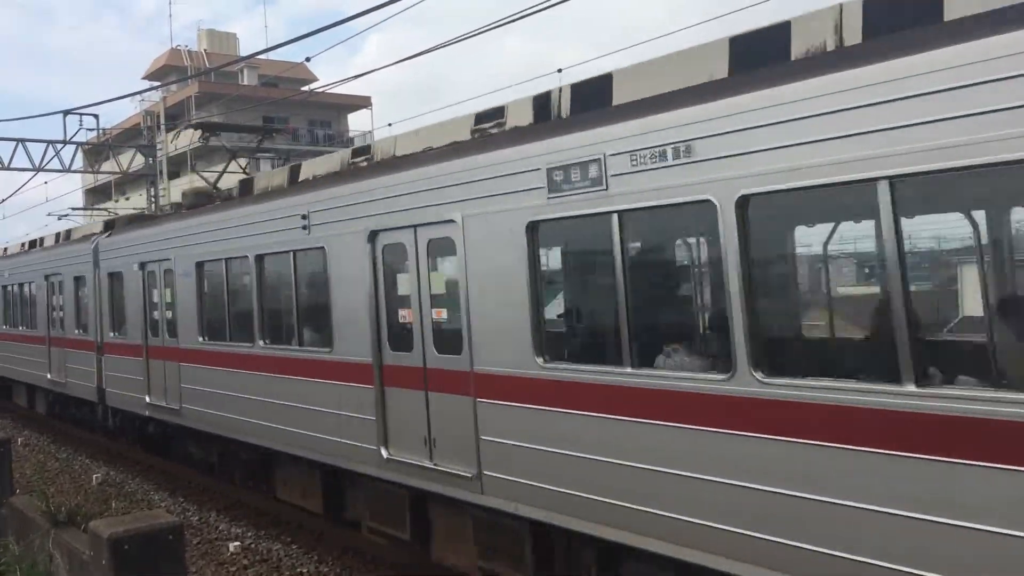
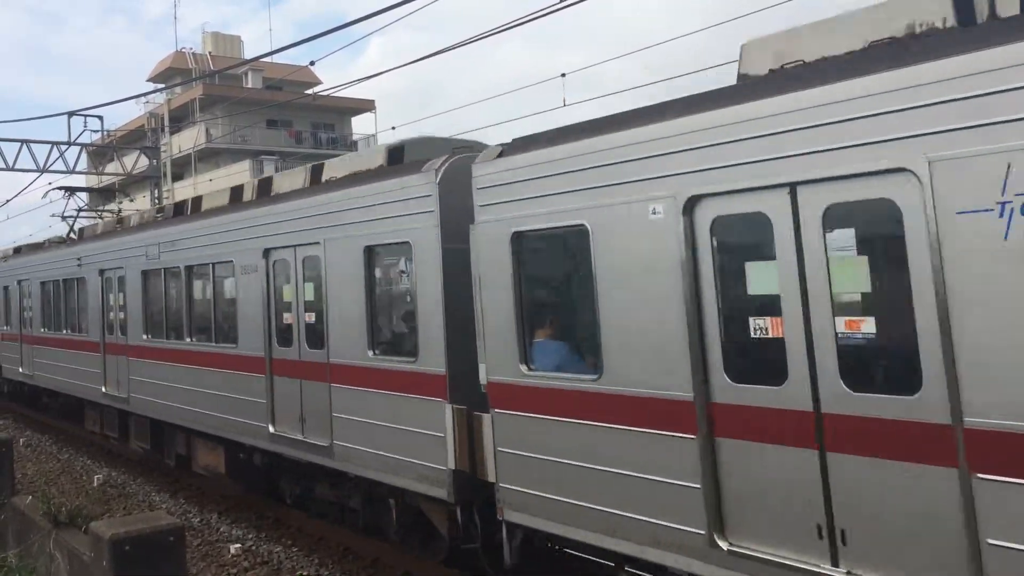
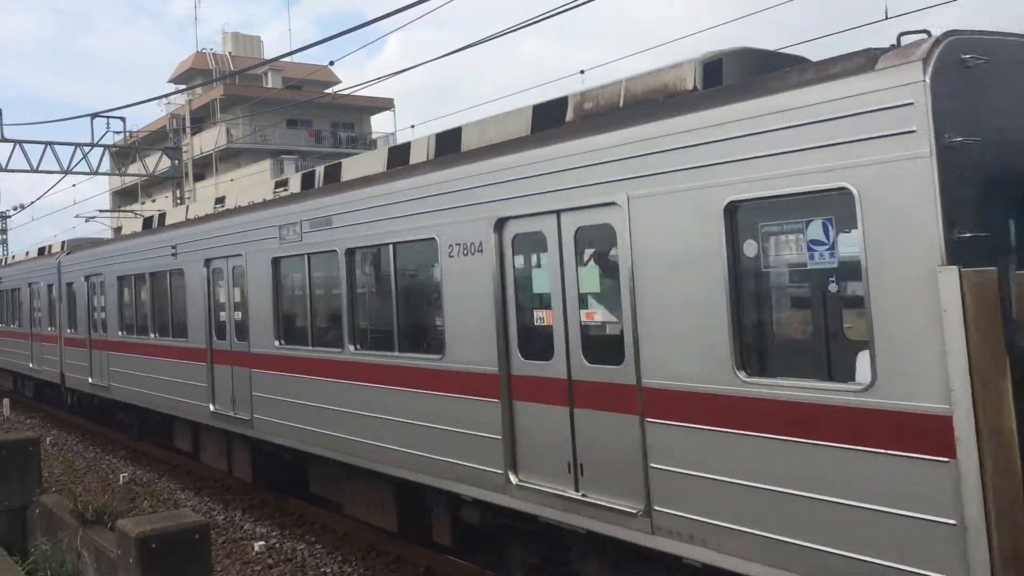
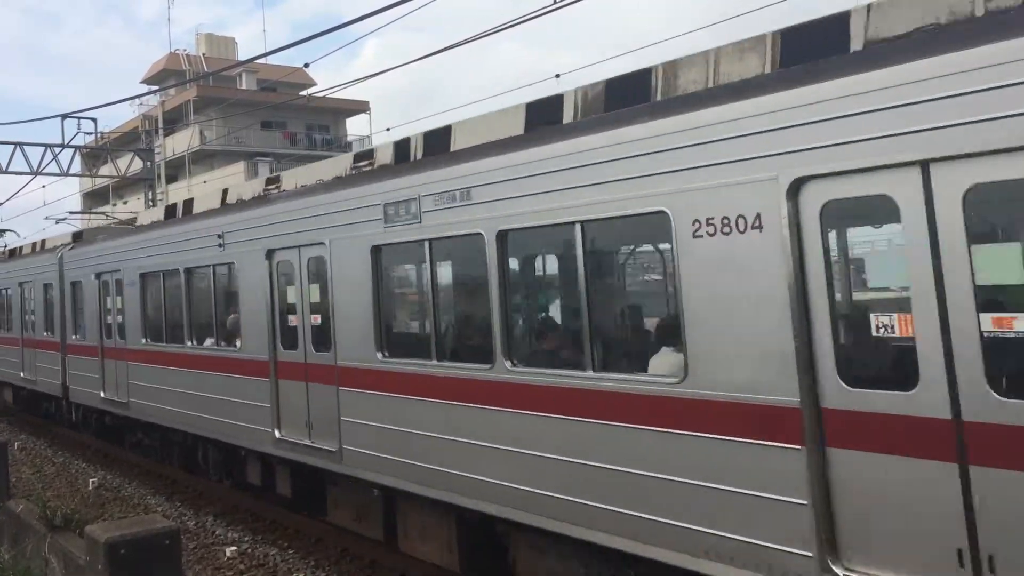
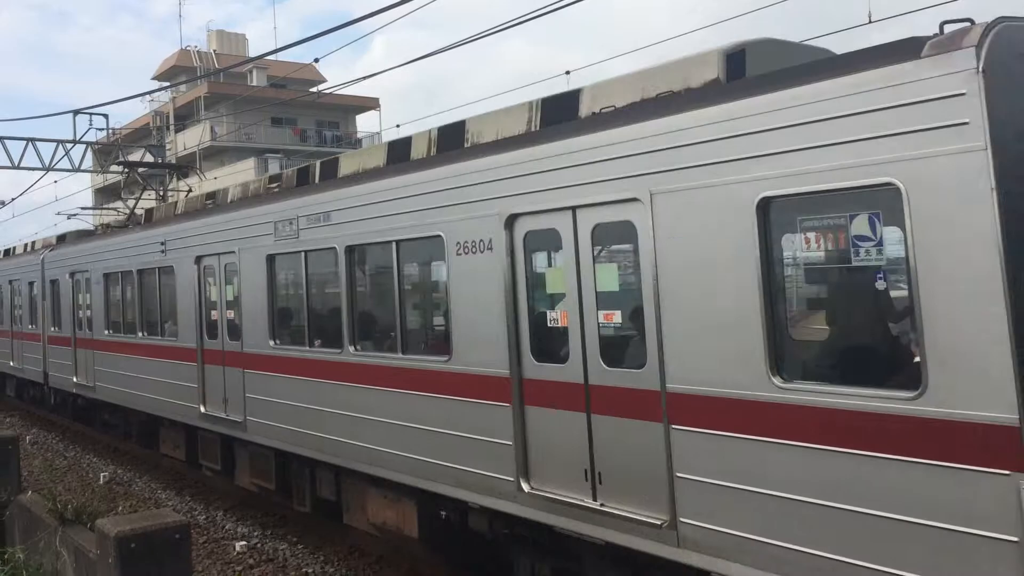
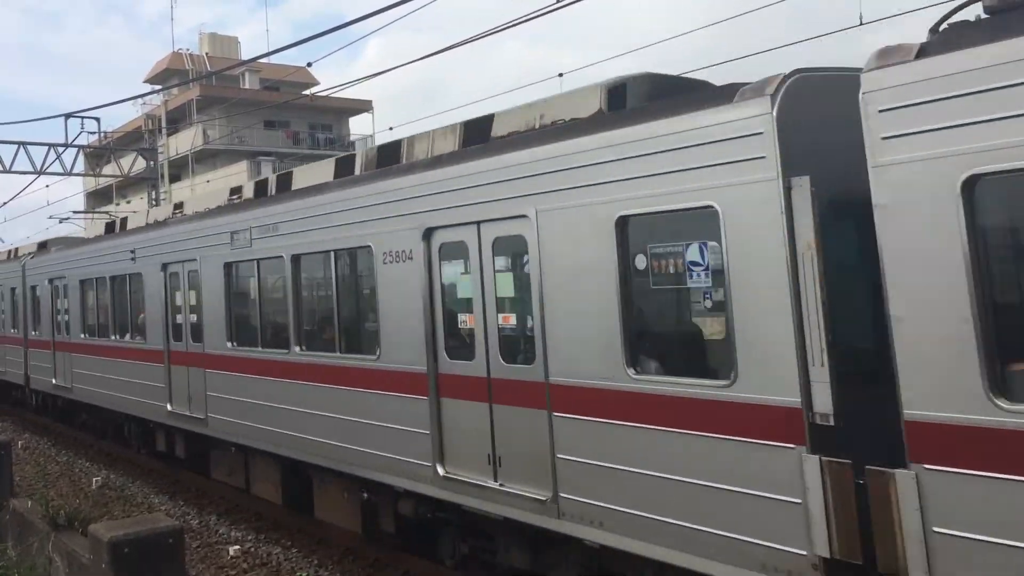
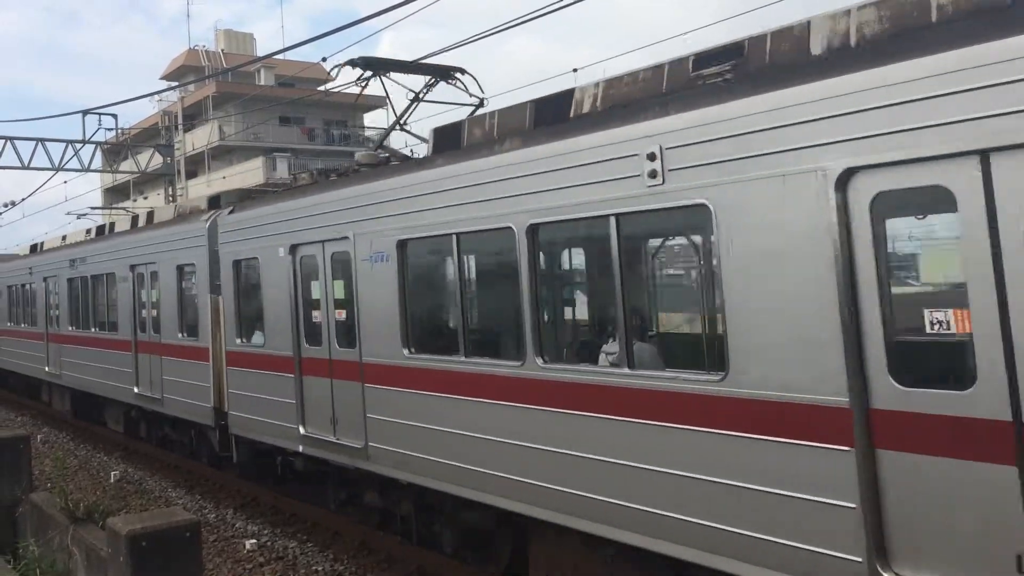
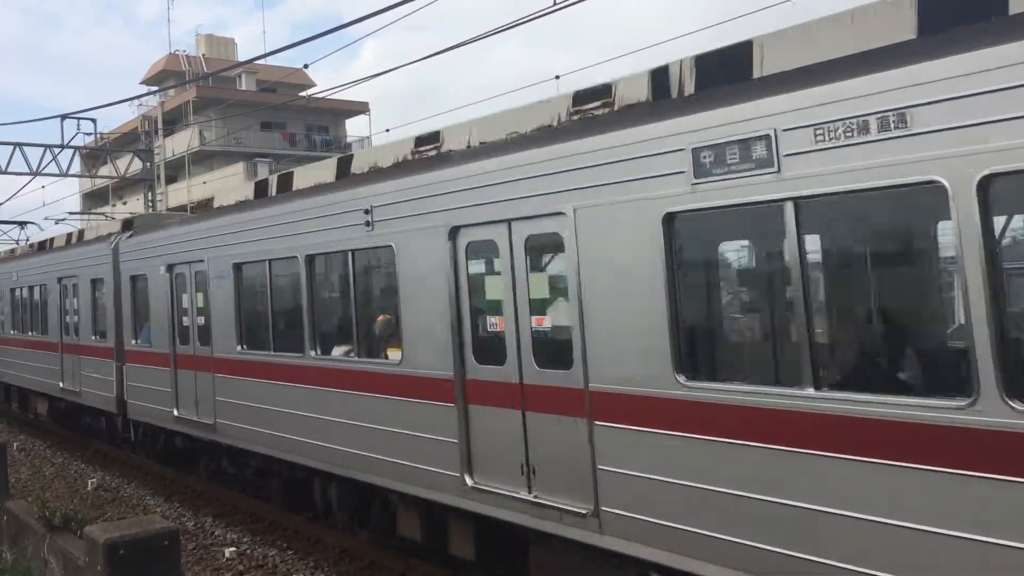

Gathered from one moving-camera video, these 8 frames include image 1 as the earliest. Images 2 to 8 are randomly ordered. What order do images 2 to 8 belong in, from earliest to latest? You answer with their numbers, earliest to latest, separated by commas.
6, 4, 8, 2, 5, 7, 3
